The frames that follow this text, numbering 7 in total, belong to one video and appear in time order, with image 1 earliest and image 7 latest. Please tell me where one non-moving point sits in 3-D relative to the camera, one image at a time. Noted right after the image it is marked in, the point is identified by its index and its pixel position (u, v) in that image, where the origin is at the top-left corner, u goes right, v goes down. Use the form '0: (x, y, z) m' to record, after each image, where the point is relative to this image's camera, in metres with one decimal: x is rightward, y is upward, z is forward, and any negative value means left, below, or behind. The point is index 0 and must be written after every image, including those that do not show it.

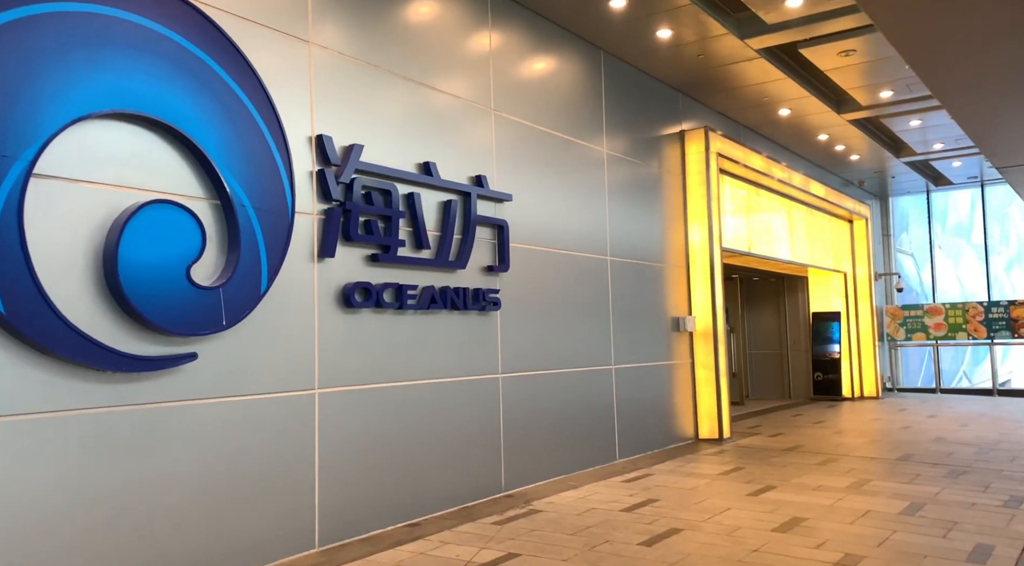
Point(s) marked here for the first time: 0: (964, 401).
0: (+8.0, -2.1, +14.6) m
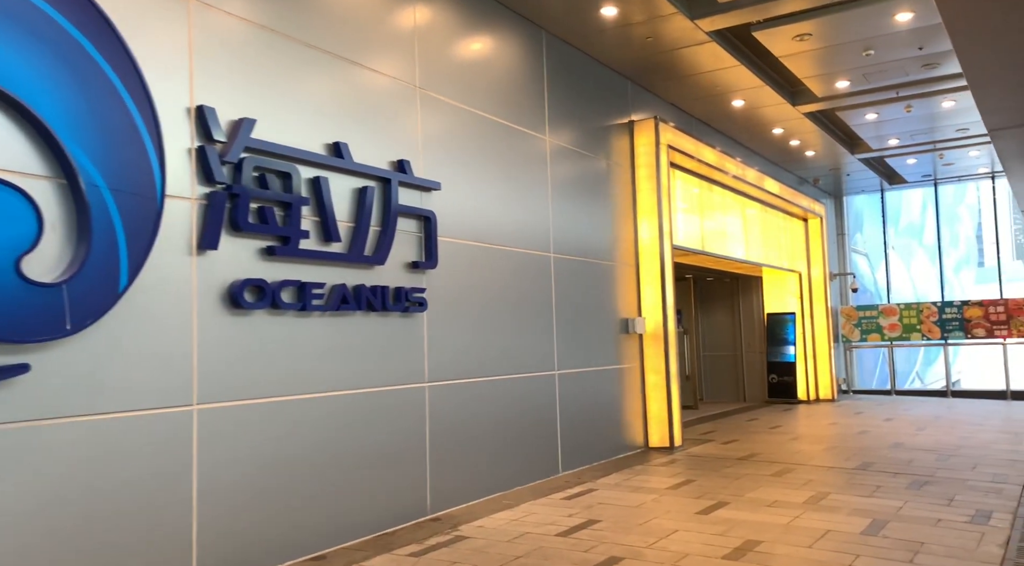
0: (+7.1, -2.1, +14.4) m
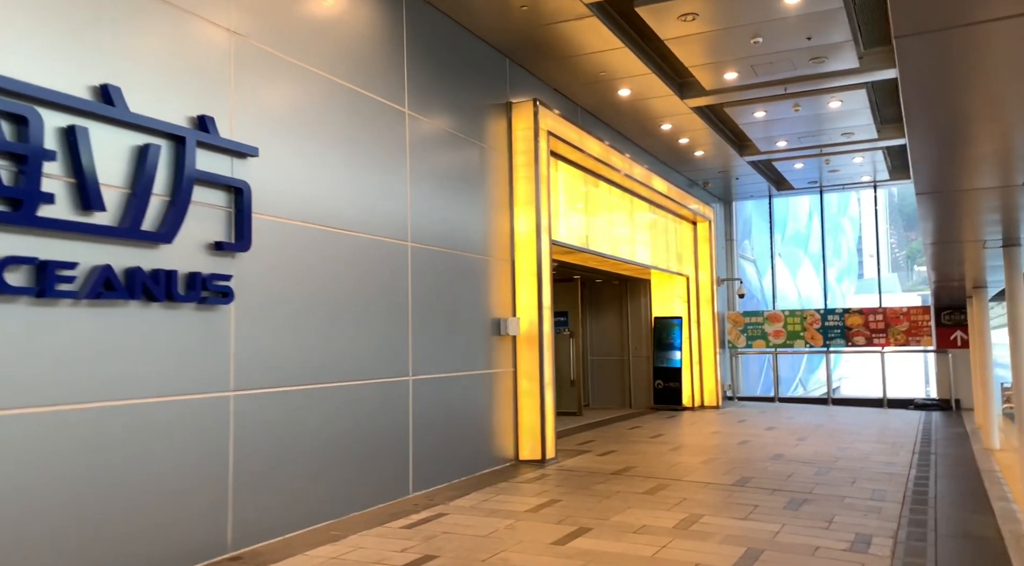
0: (+5.0, -2.2, +14.2) m
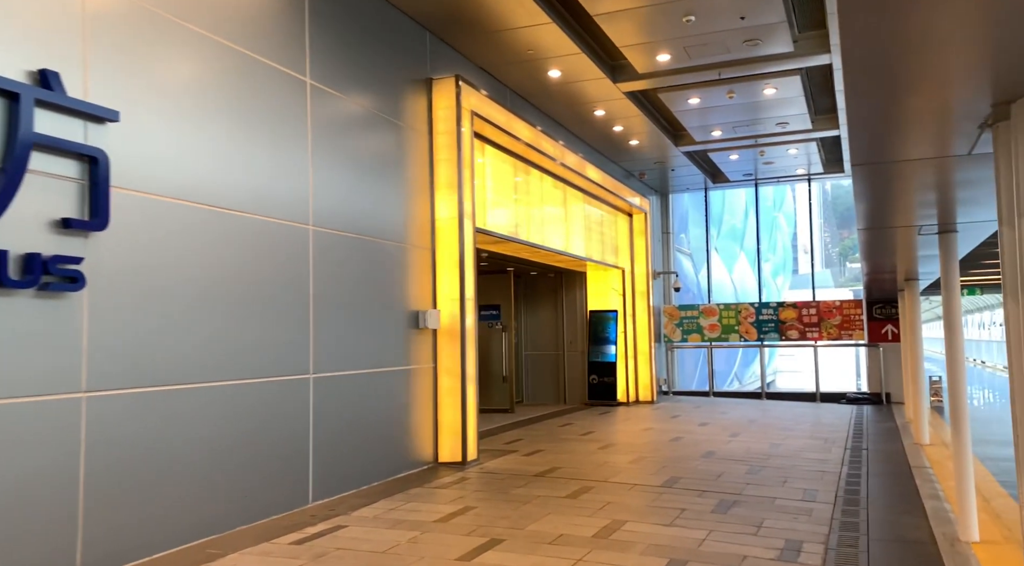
0: (+3.8, -2.1, +14.1) m
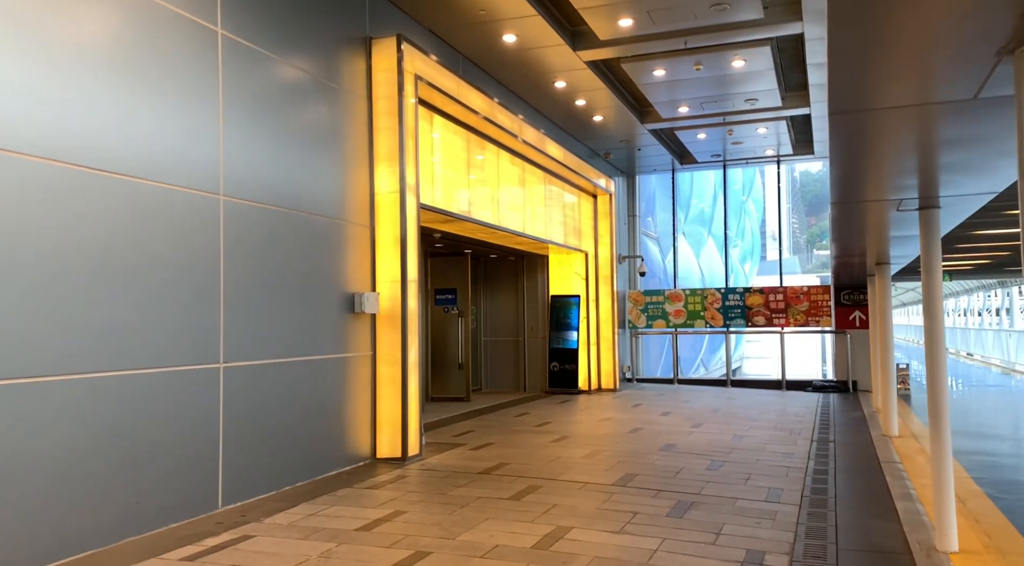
0: (+3.1, -1.8, +13.6) m
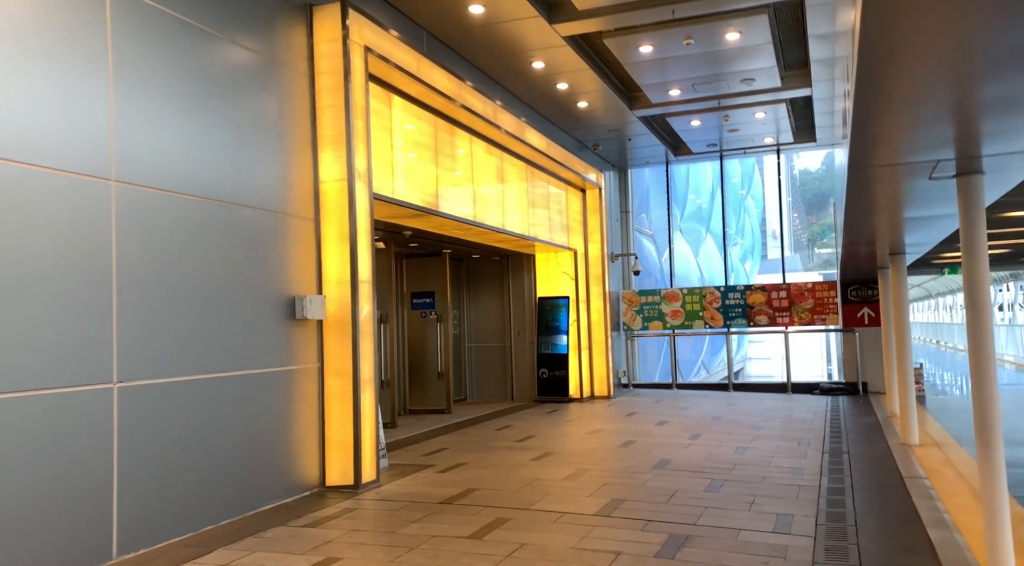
0: (+2.9, -1.8, +12.7) m
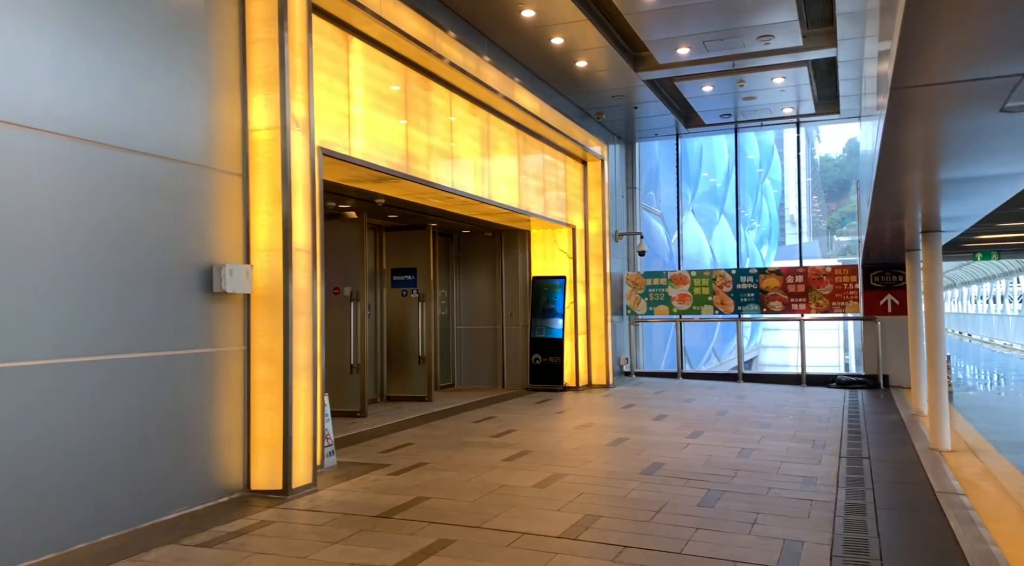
0: (+2.7, -1.5, +11.7) m
